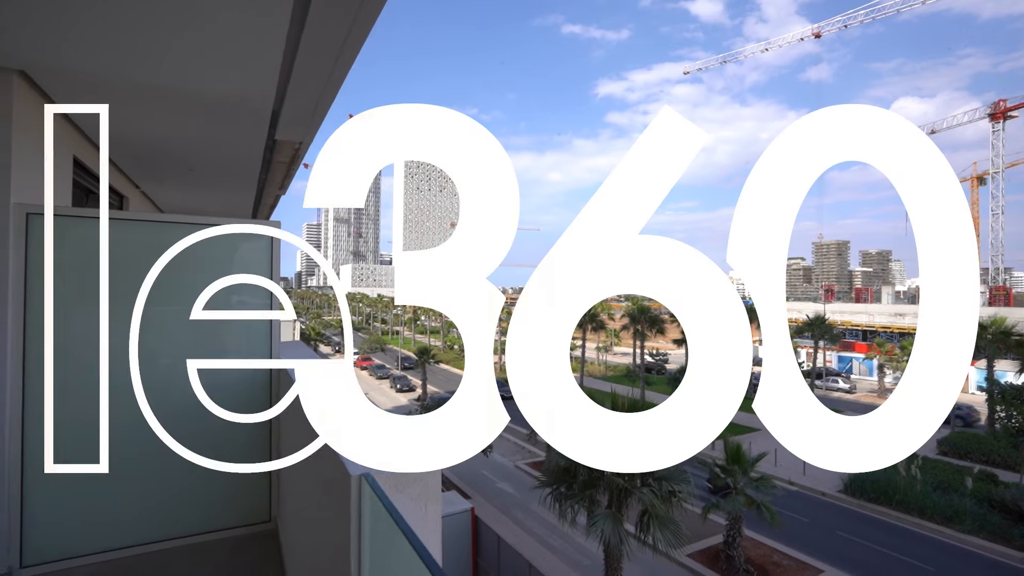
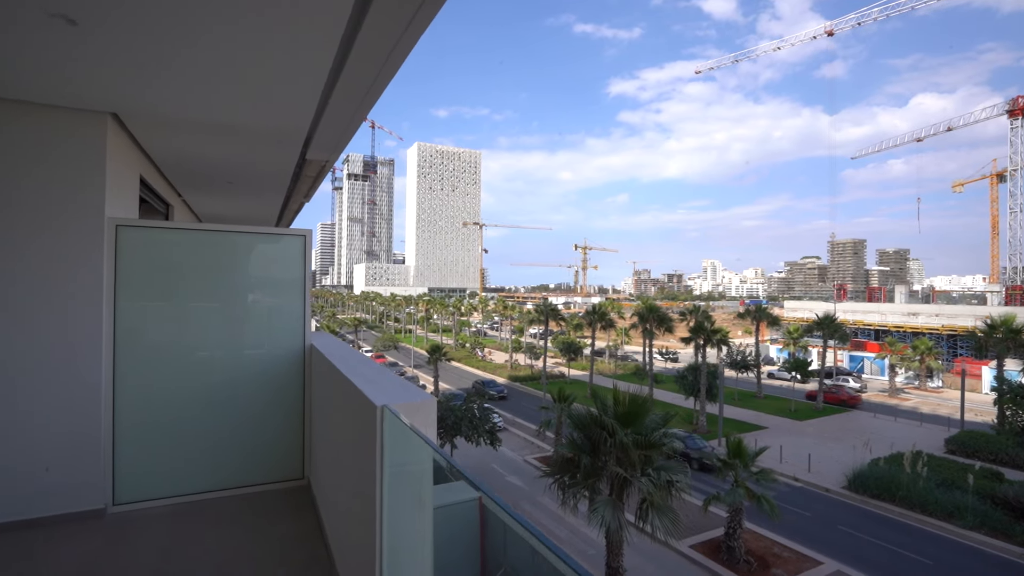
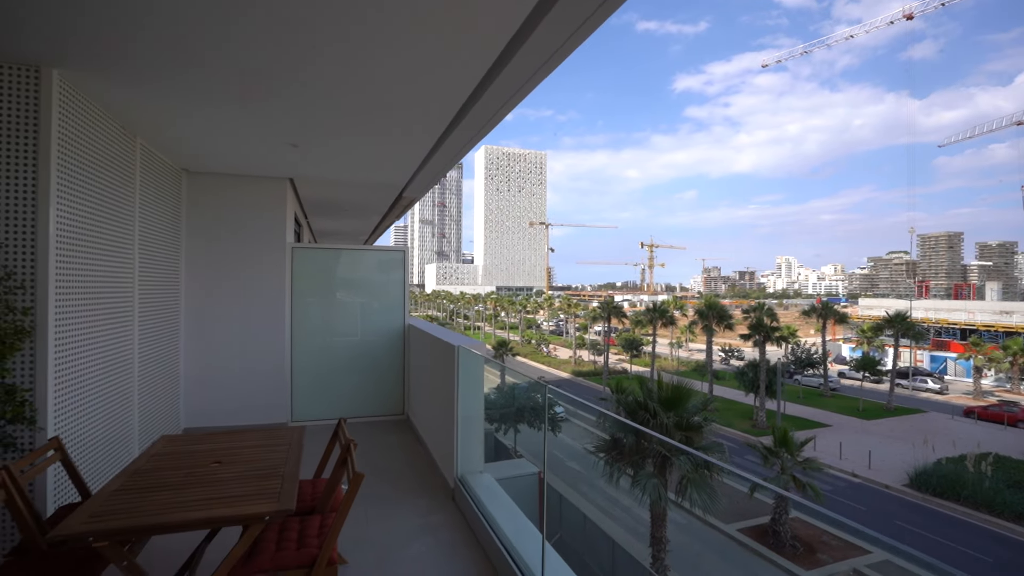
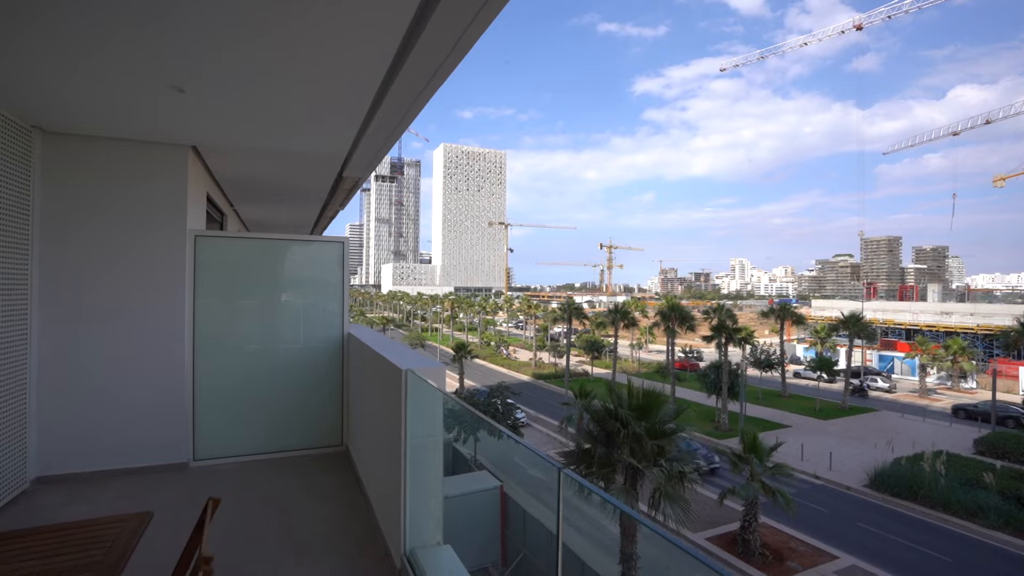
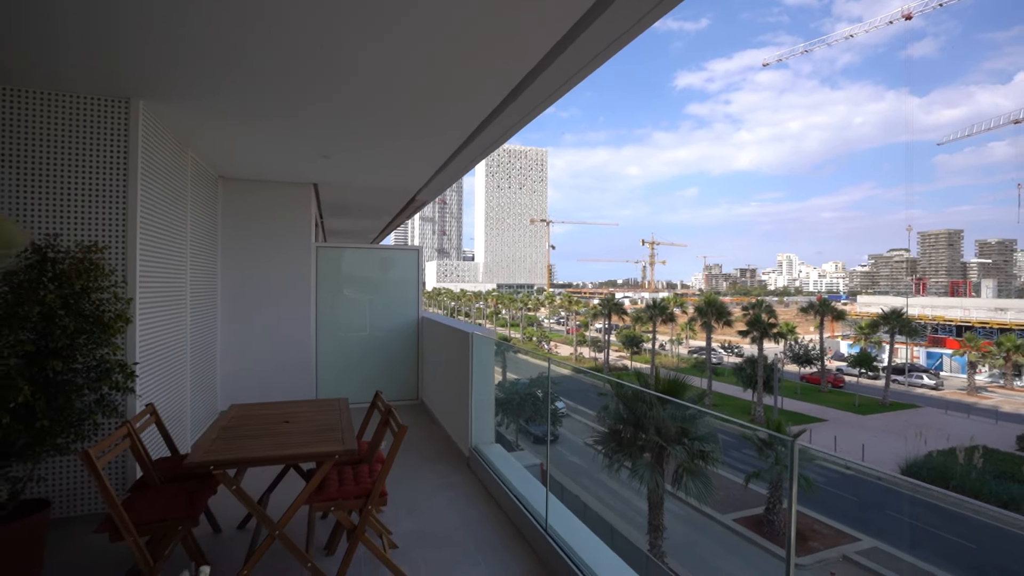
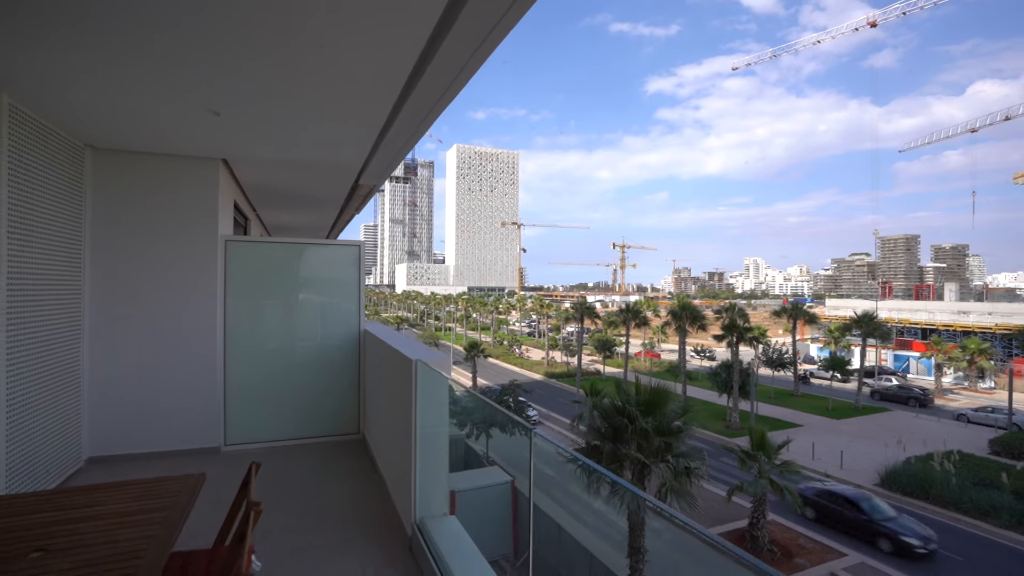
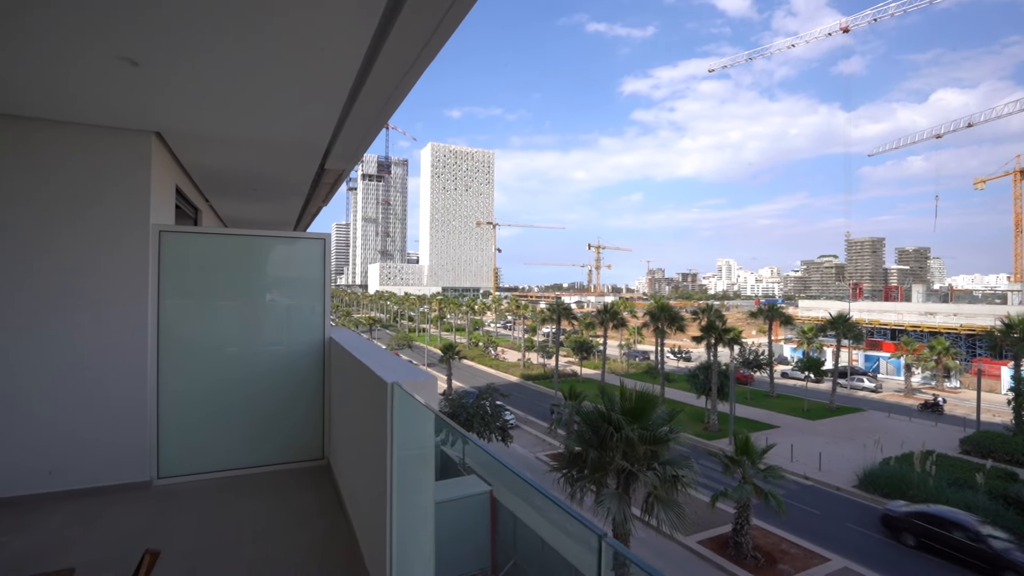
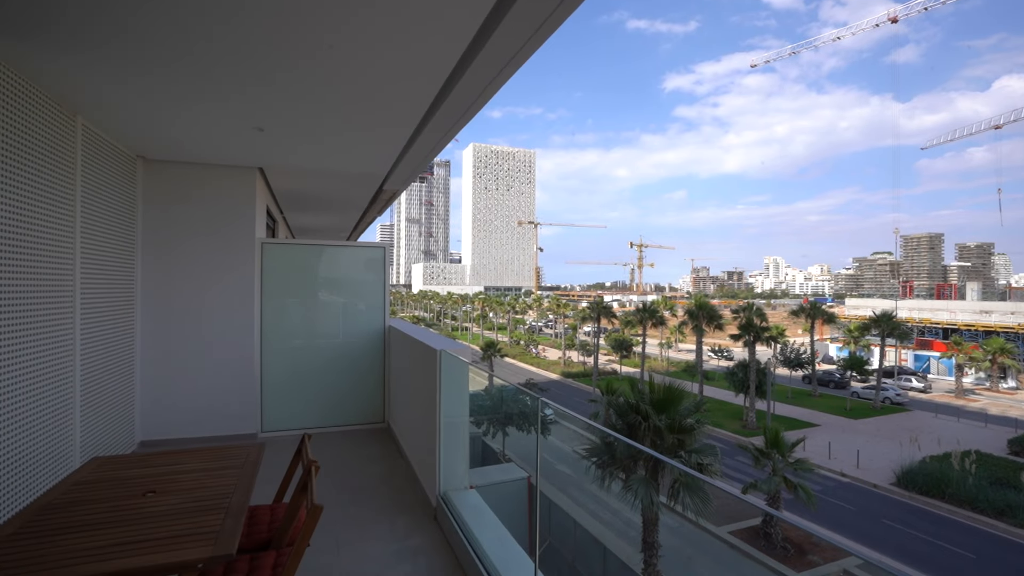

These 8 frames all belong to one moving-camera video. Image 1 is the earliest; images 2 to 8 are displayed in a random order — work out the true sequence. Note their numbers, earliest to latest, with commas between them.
2, 7, 4, 6, 8, 3, 5
